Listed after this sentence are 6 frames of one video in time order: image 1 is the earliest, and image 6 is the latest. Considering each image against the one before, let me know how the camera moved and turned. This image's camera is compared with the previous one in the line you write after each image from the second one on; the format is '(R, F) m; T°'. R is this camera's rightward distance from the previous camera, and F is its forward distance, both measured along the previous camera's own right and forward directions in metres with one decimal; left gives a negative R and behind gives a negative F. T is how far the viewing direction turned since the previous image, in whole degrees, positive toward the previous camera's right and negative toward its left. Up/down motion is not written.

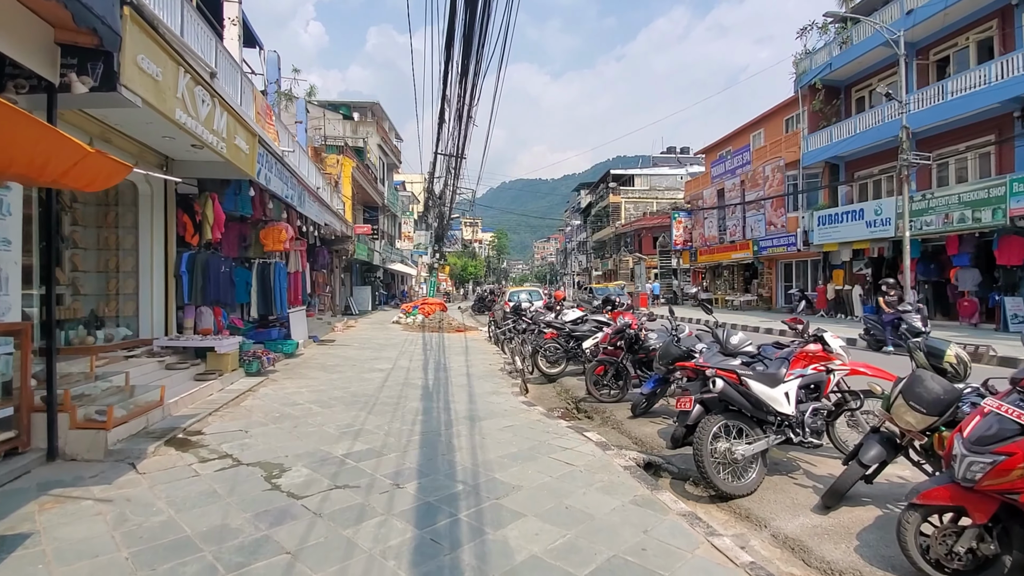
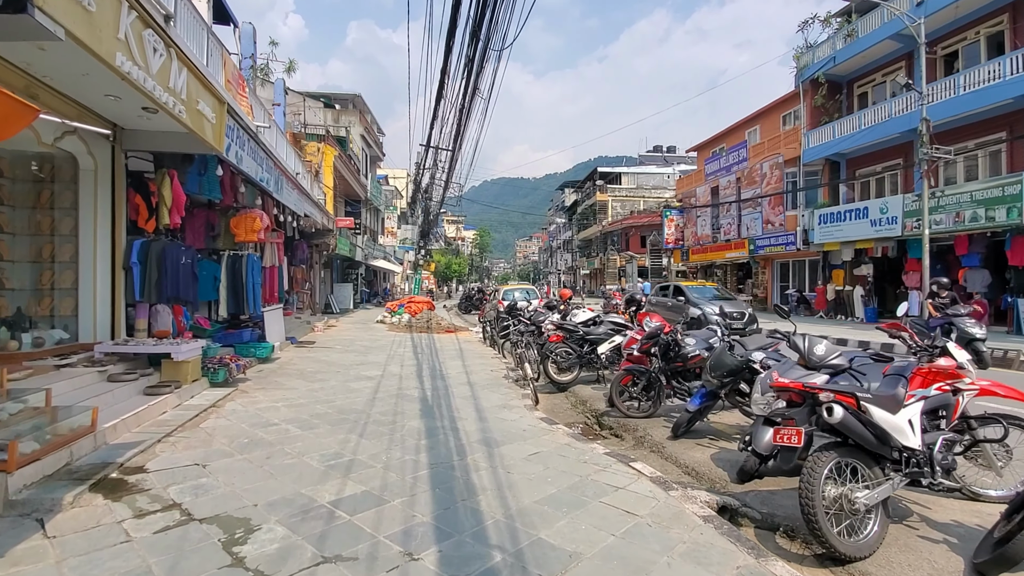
(-0.4, +1.0) m; +2°
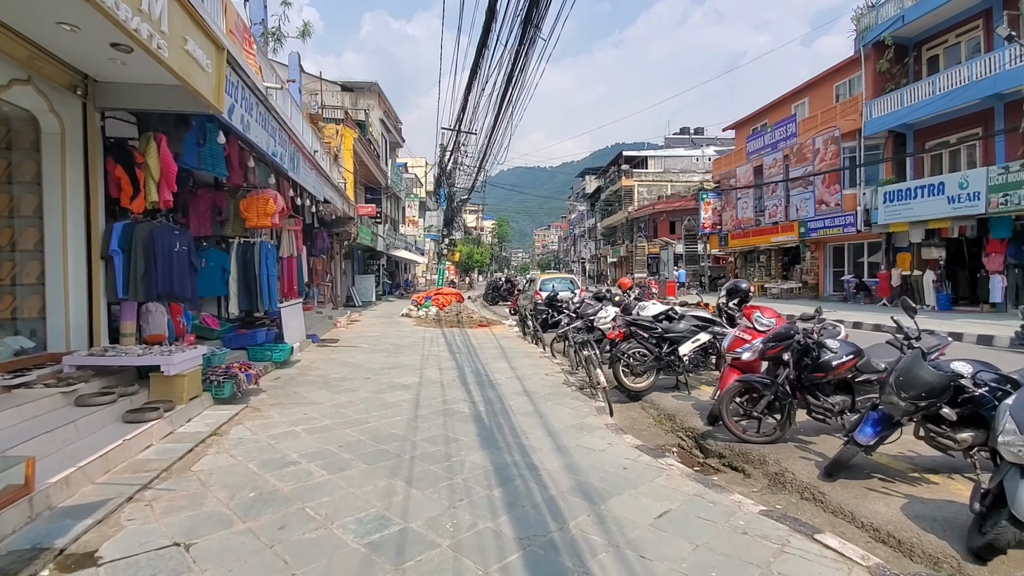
(-0.6, +1.3) m; -2°
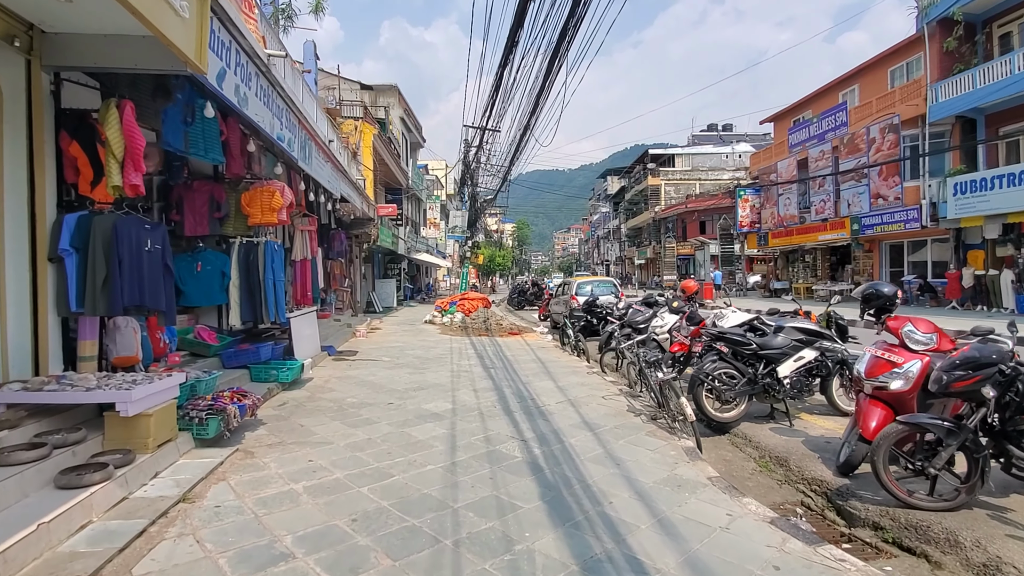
(-0.4, +1.2) m; -2°
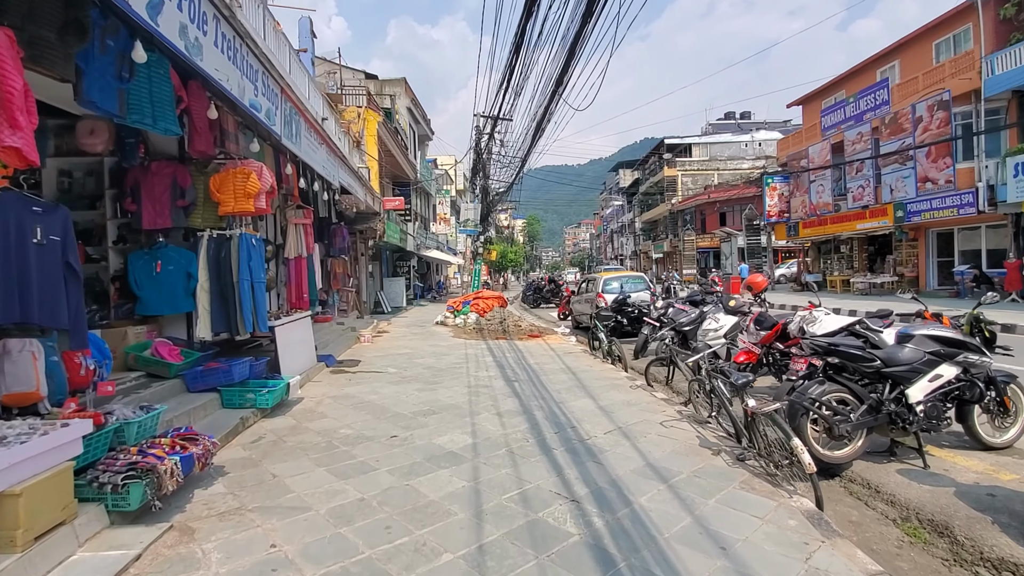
(-0.2, +1.2) m; -1°
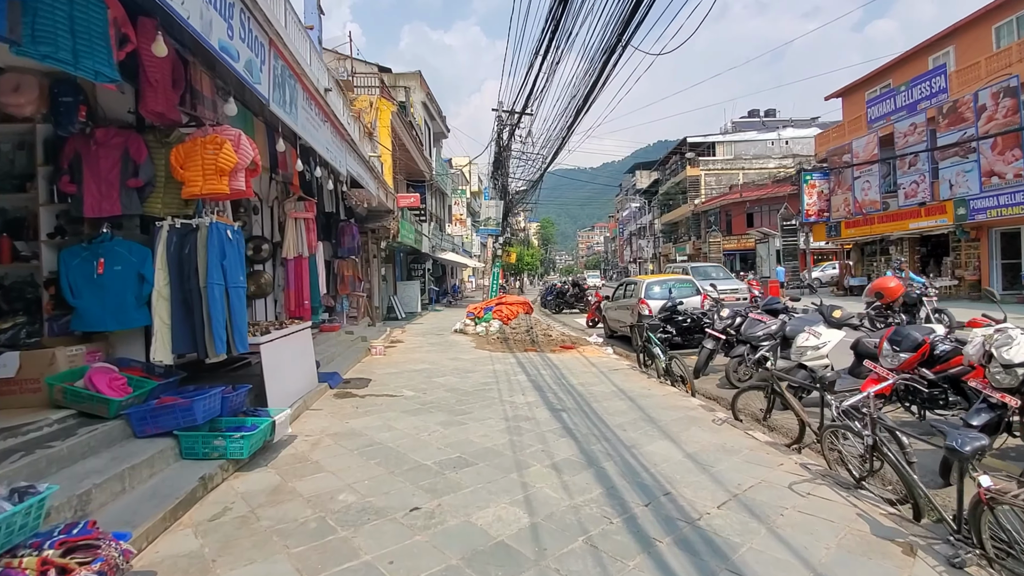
(-0.4, +1.3) m; -1°
